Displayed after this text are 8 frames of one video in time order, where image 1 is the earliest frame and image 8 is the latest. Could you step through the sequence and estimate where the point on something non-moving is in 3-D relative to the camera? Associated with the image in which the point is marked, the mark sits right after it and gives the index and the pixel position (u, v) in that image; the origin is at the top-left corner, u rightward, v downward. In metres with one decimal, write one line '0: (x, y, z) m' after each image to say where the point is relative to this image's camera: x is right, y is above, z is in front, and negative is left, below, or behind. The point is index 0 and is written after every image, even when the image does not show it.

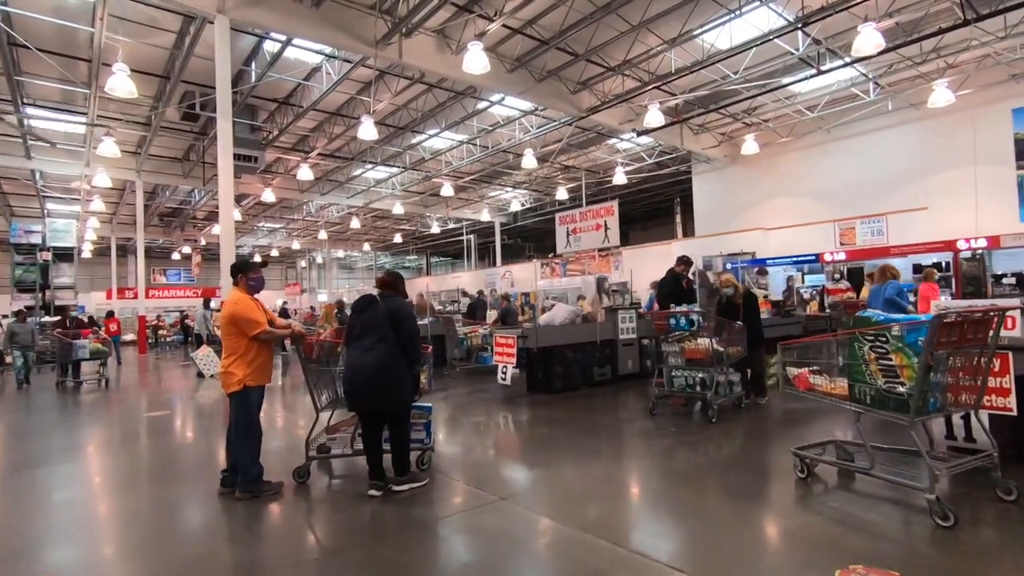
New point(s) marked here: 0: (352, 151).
0: (-4.3, +3.7, +14.3) m
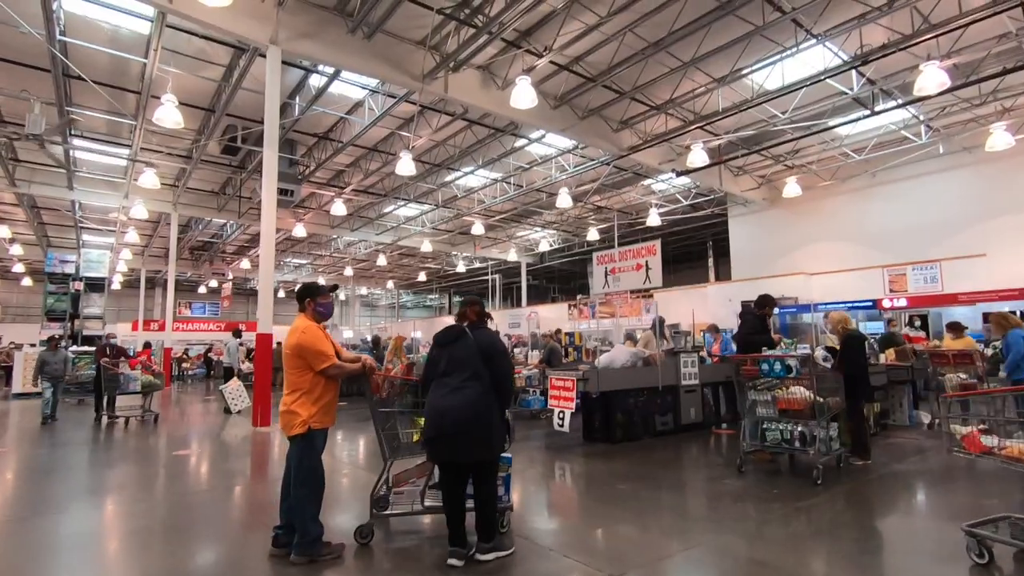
0: (-3.4, +2.7, +14.3) m
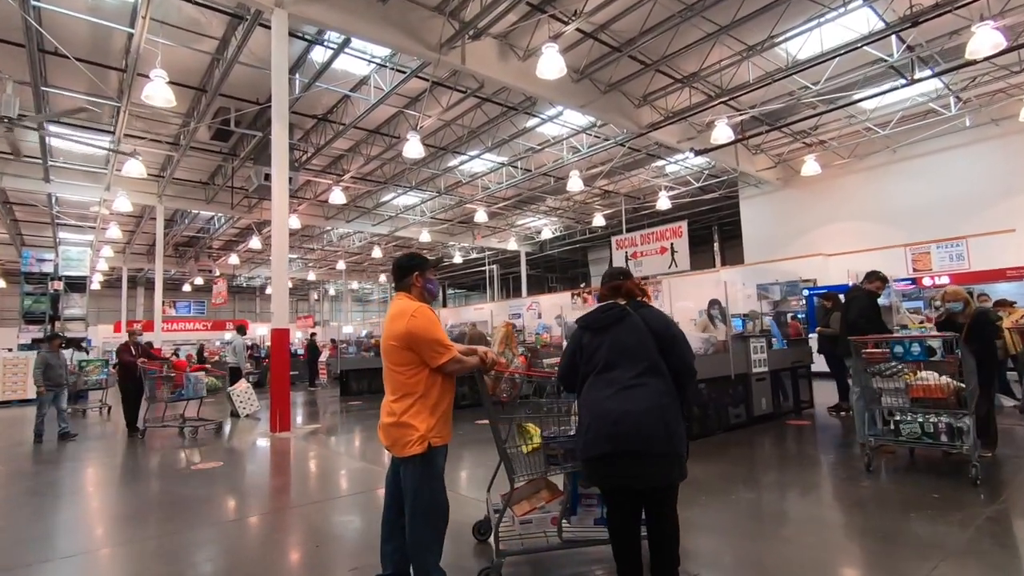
0: (-3.2, +2.9, +13.6) m
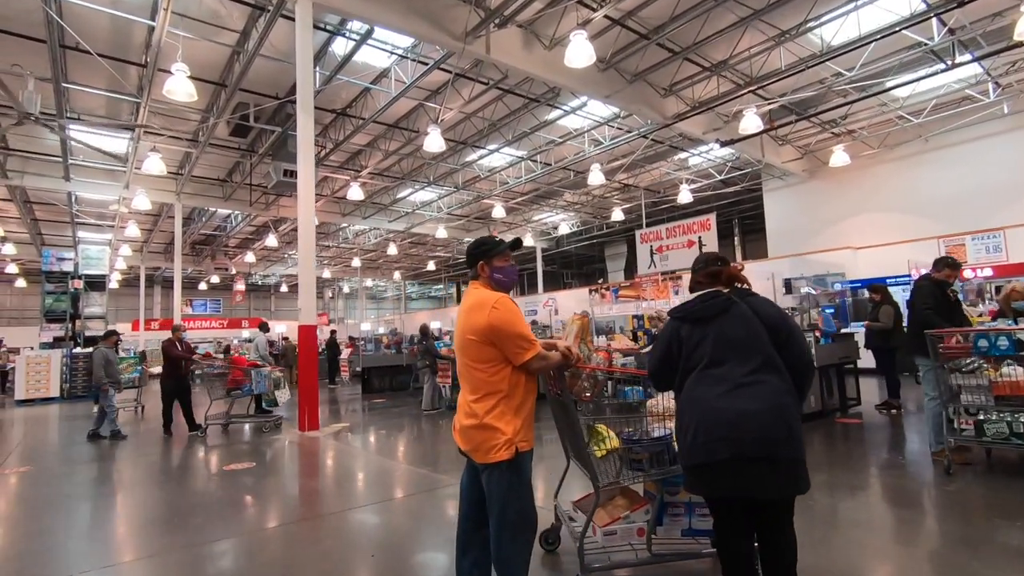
0: (-2.8, +3.0, +13.5) m
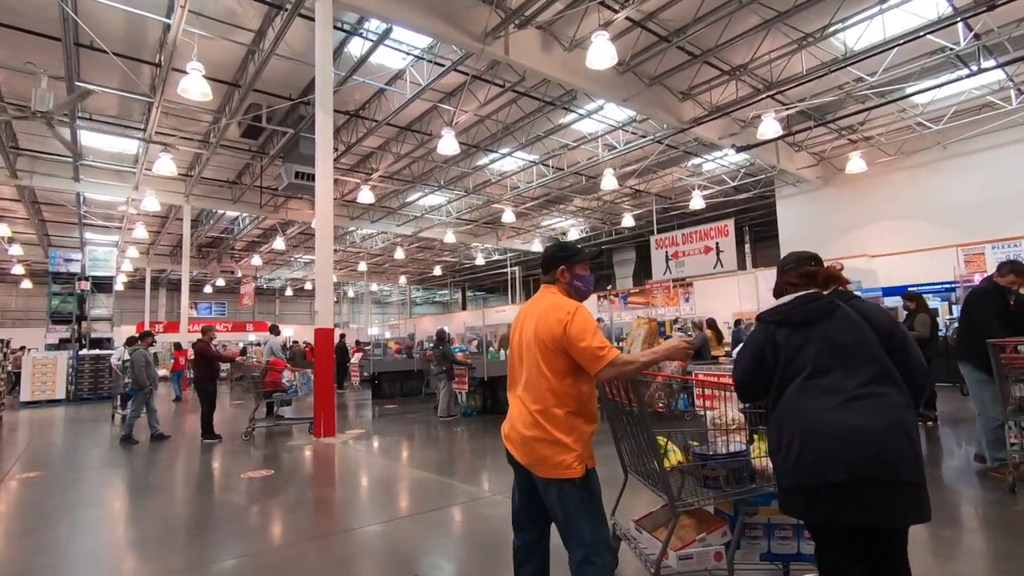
0: (-2.5, +2.9, +13.4) m
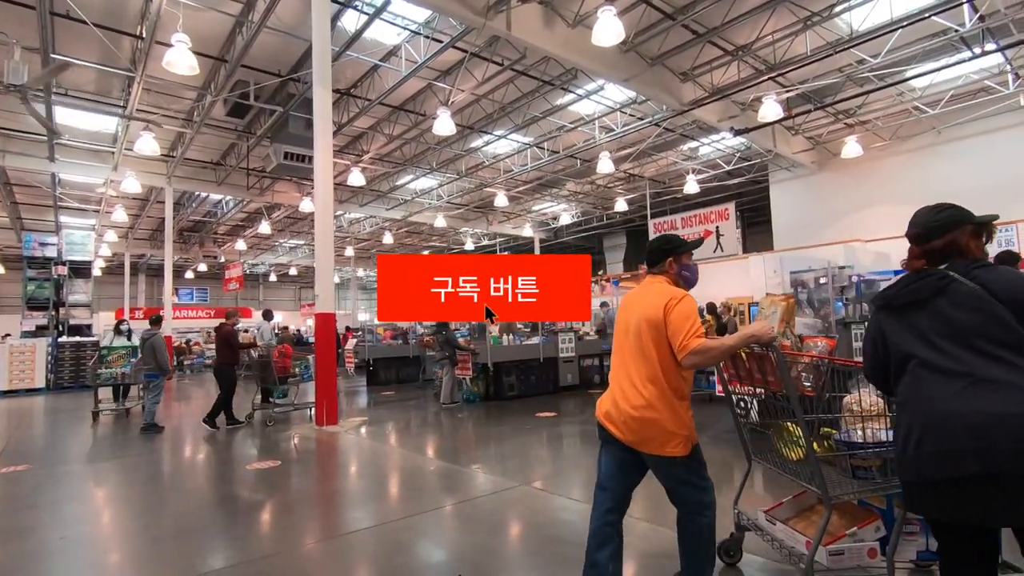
0: (-2.6, +3.2, +13.0) m
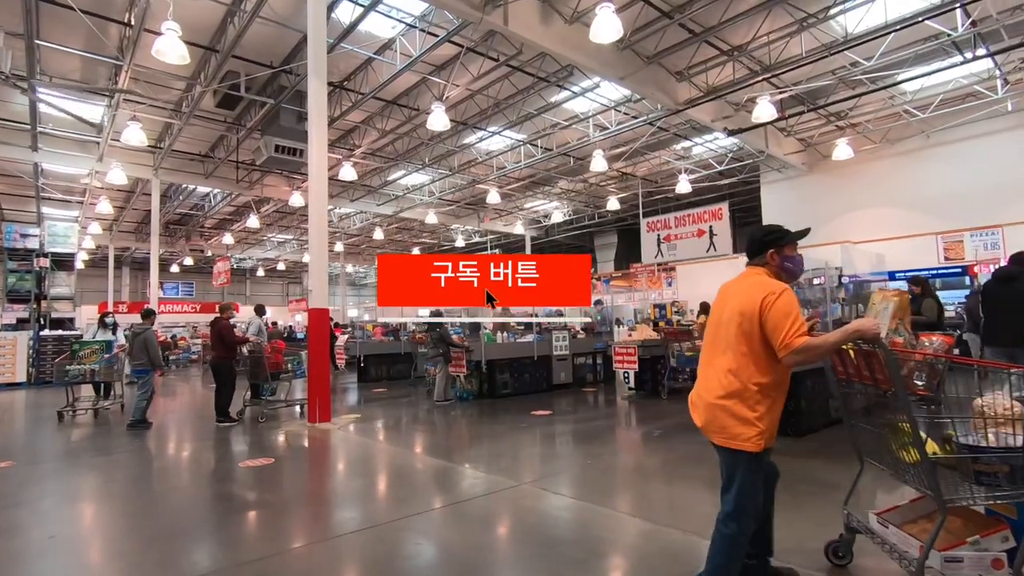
0: (-2.8, +3.3, +12.9) m
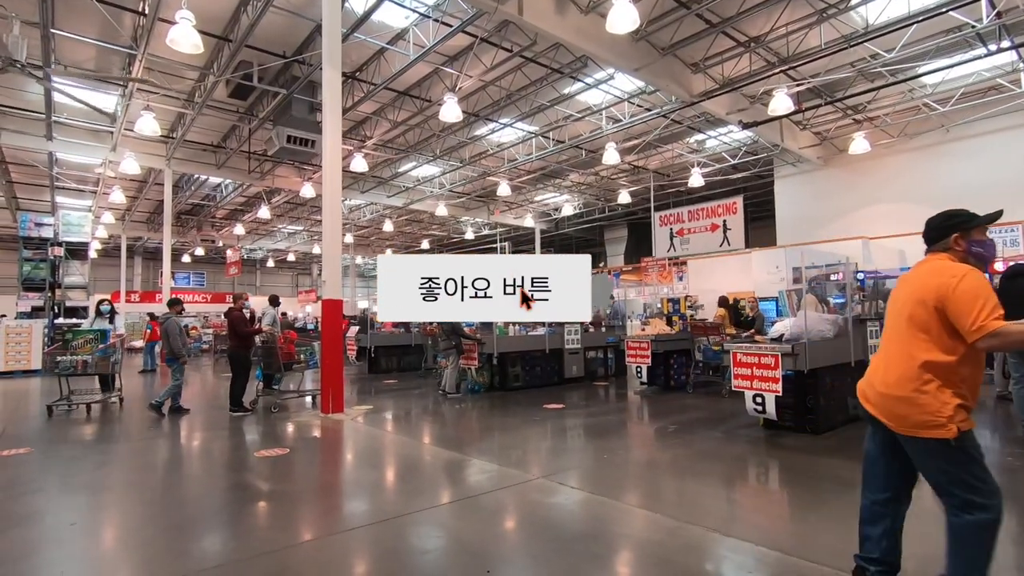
0: (-2.5, +3.5, +12.9) m
